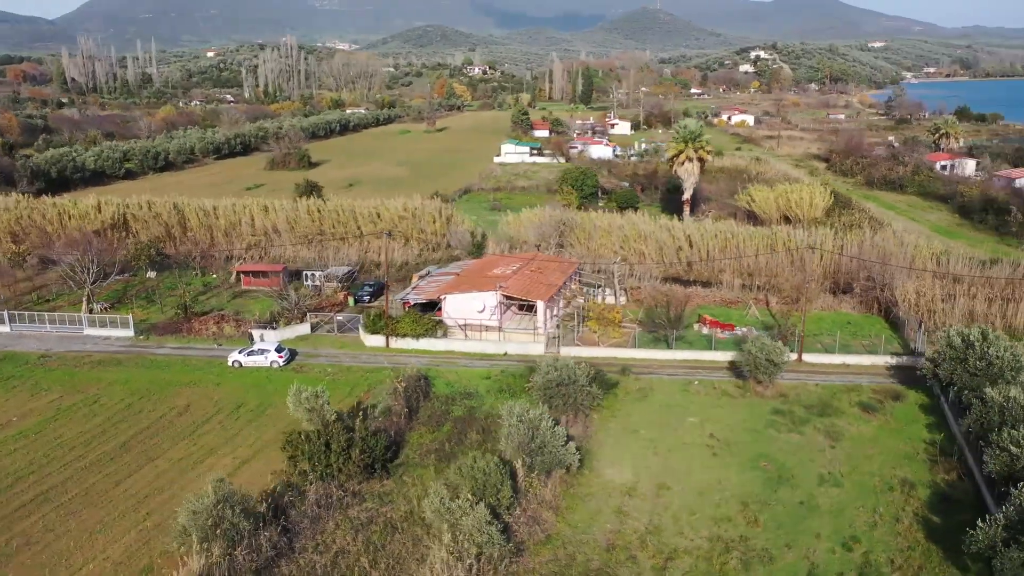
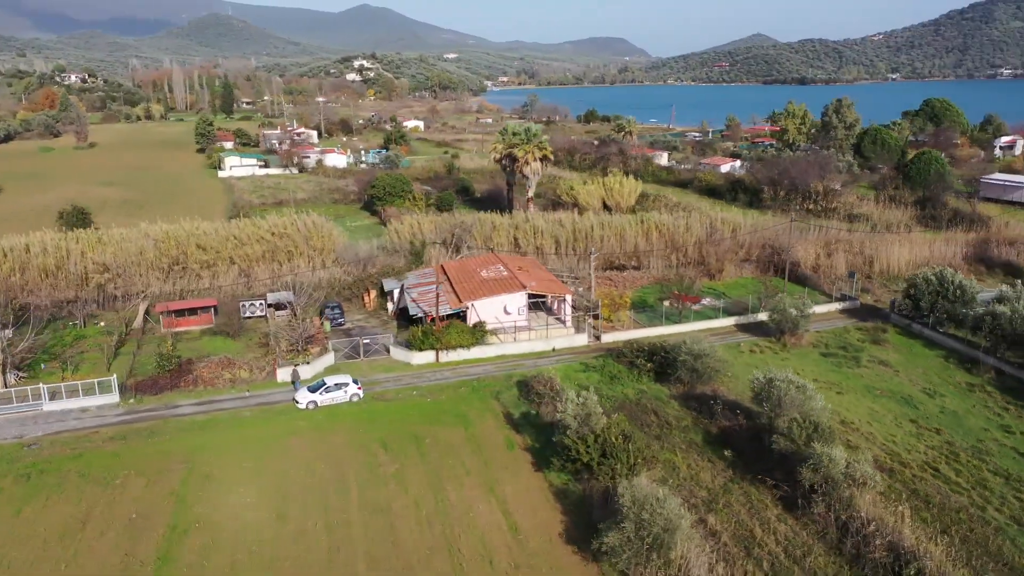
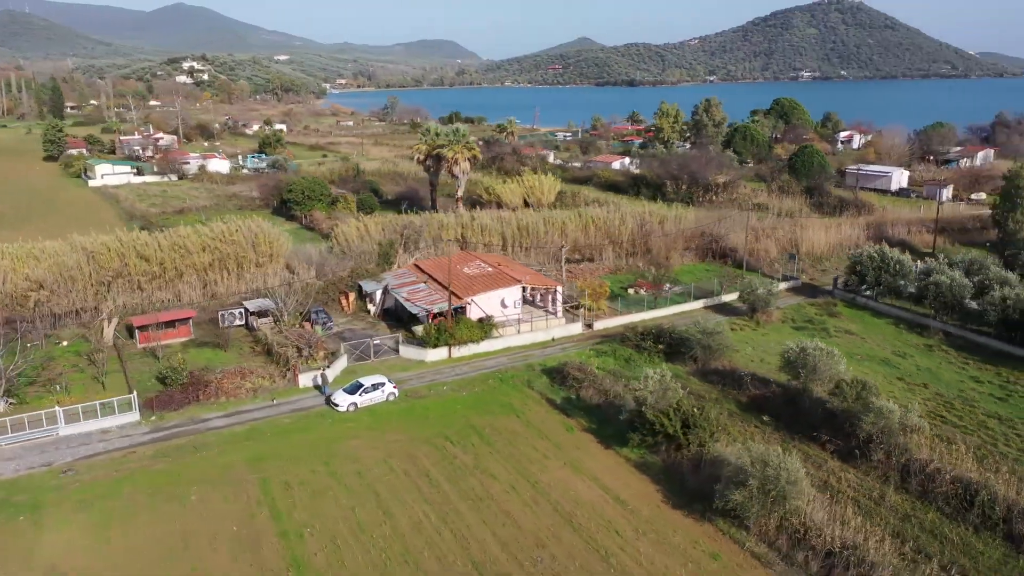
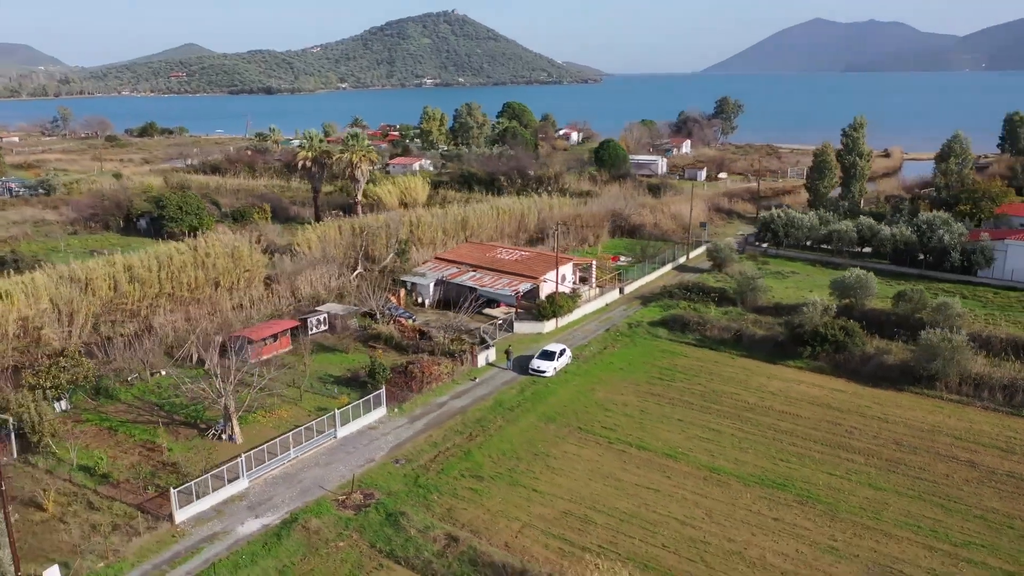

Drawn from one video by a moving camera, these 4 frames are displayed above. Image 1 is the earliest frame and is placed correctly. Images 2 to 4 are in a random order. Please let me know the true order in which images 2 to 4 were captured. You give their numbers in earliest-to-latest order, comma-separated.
2, 3, 4
